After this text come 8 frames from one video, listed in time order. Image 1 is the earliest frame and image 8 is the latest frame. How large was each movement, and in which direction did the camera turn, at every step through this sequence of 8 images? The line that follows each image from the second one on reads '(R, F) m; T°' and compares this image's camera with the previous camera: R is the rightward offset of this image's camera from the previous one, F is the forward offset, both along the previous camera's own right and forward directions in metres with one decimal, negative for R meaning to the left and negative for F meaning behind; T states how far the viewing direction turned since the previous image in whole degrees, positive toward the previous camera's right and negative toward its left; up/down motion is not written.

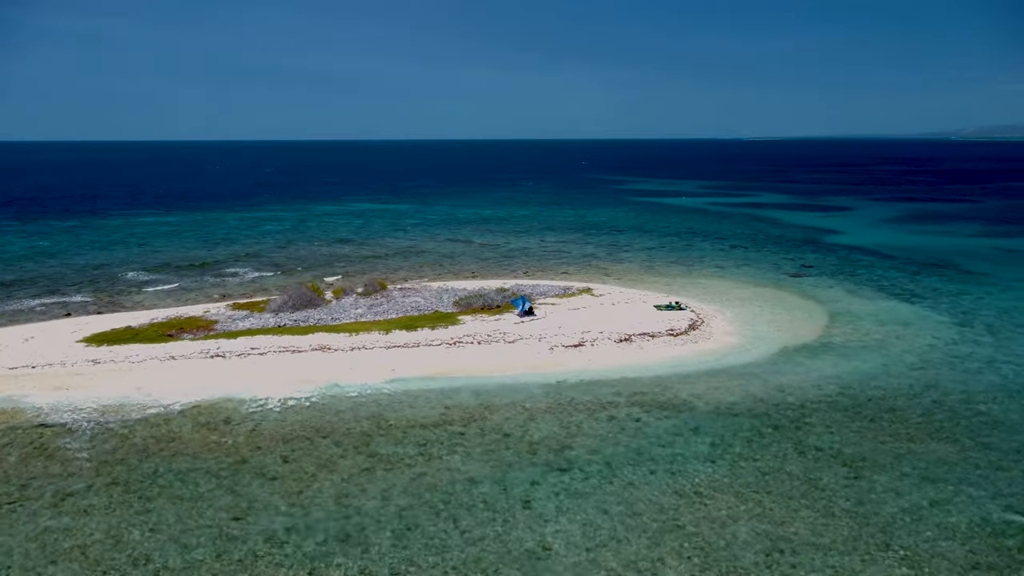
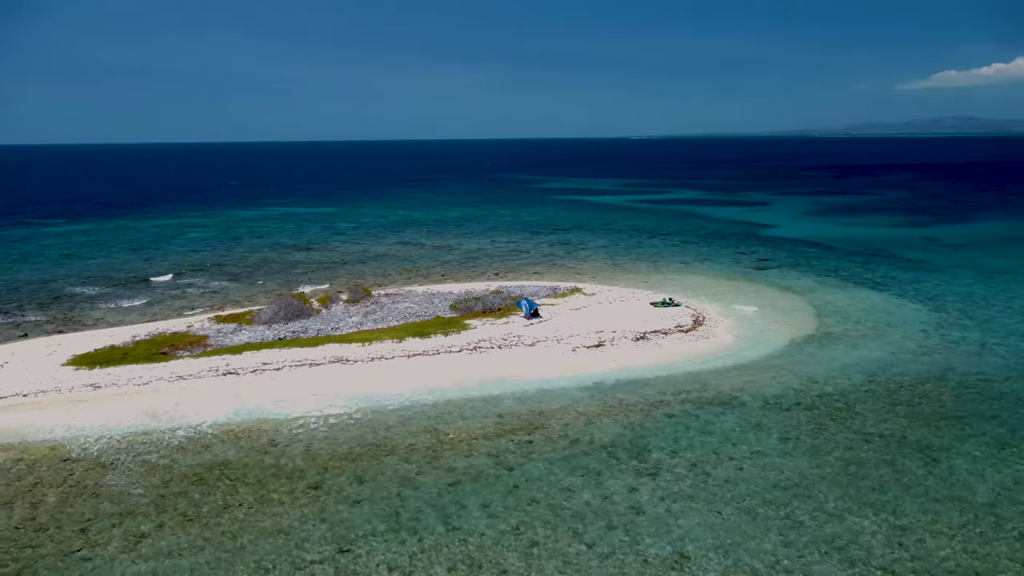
(-4.8, +1.0) m; +8°
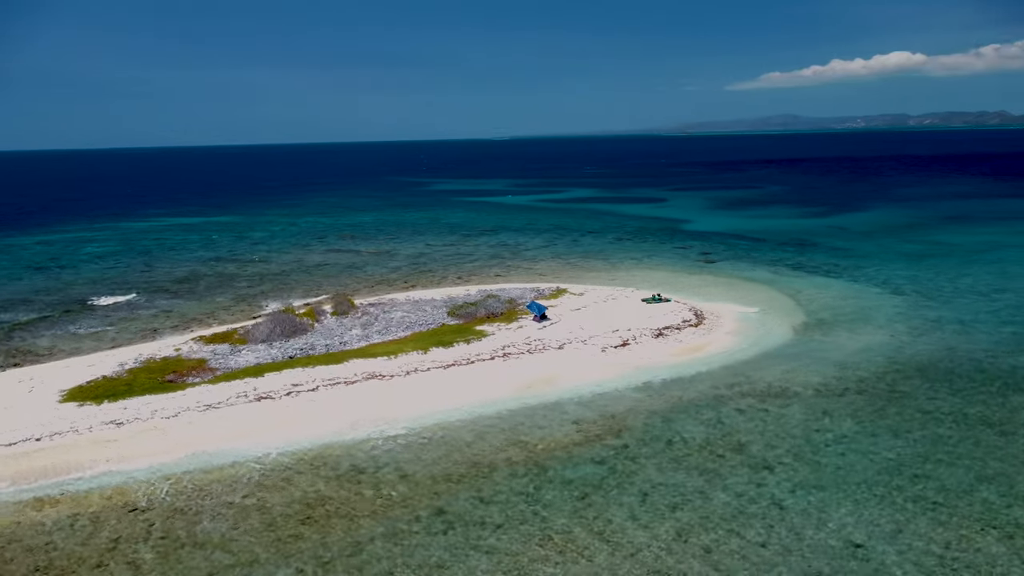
(-6.1, +1.3) m; +10°
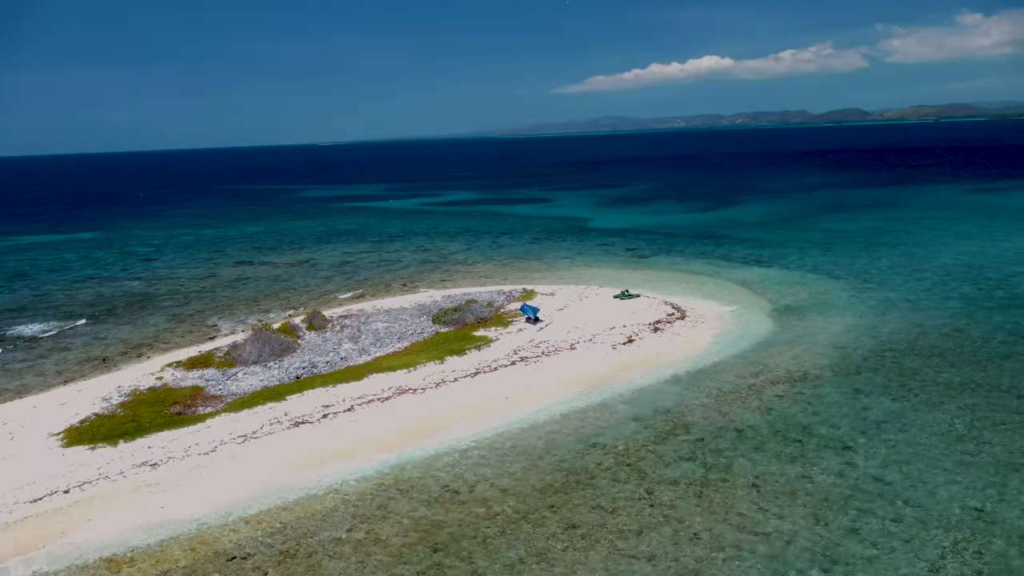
(-6.1, +1.2) m; +11°
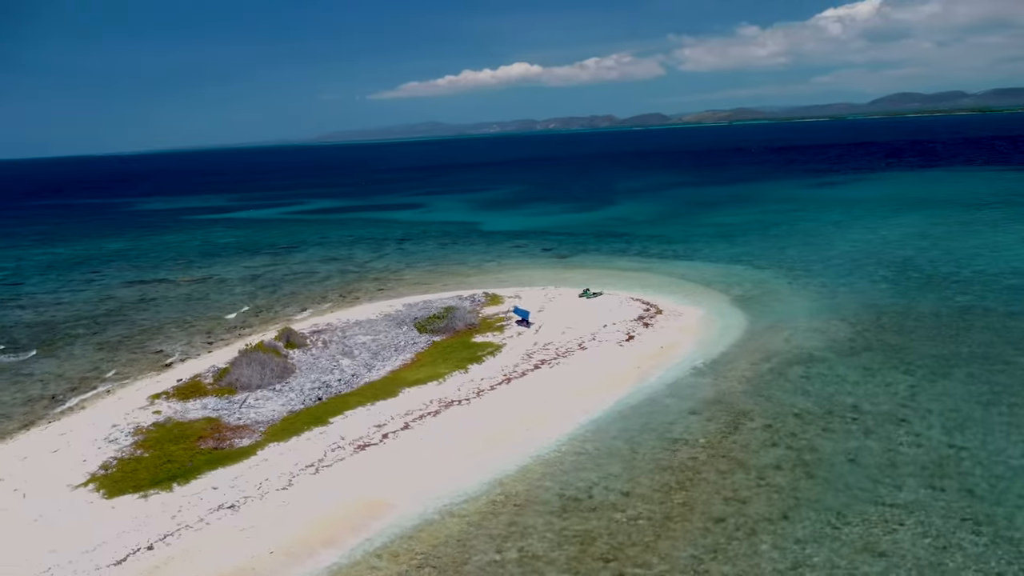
(-6.6, +1.3) m; +12°
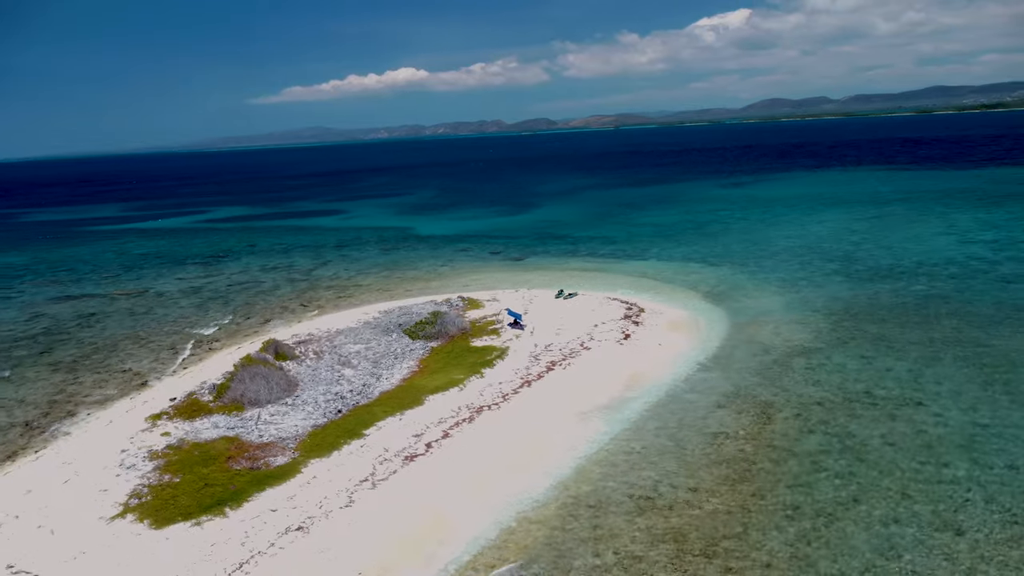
(-4.0, +0.6) m; +8°
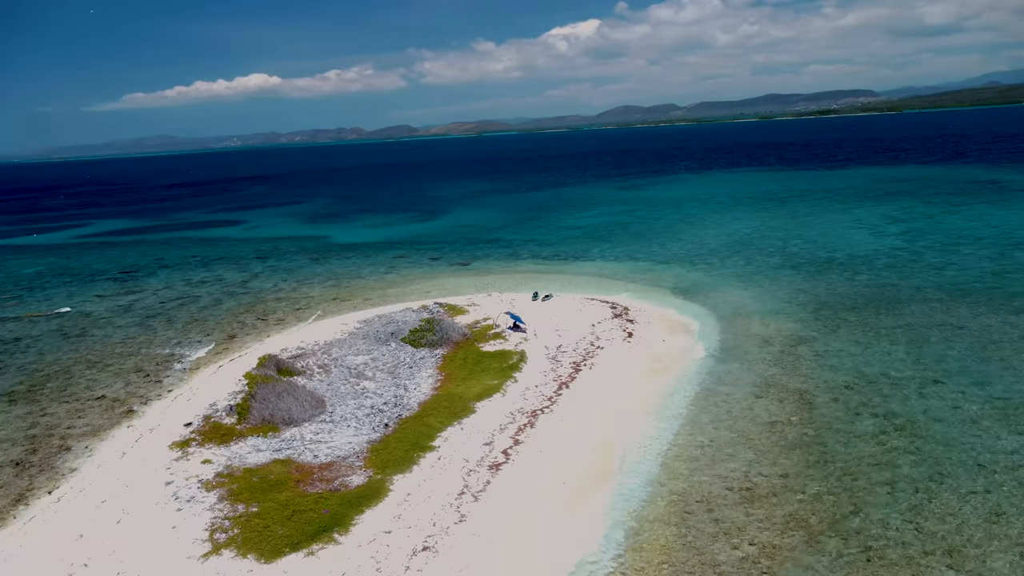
(-5.3, +0.9) m; +9°
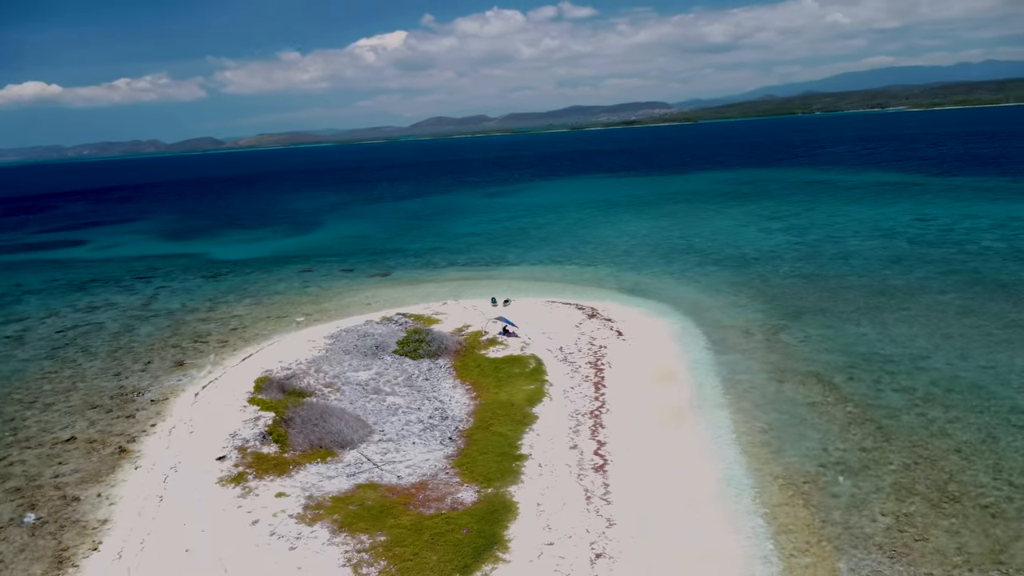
(-6.6, +1.2) m; +13°
